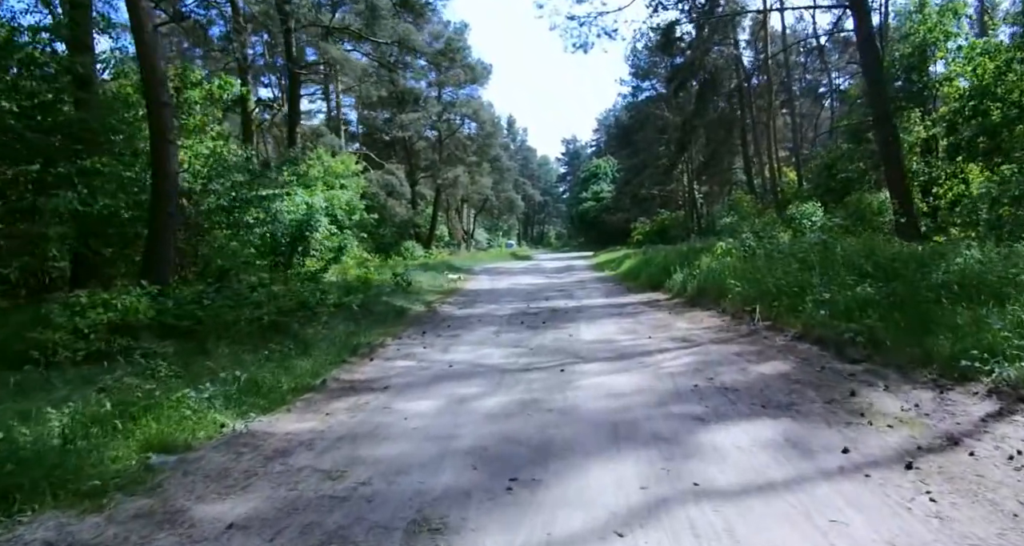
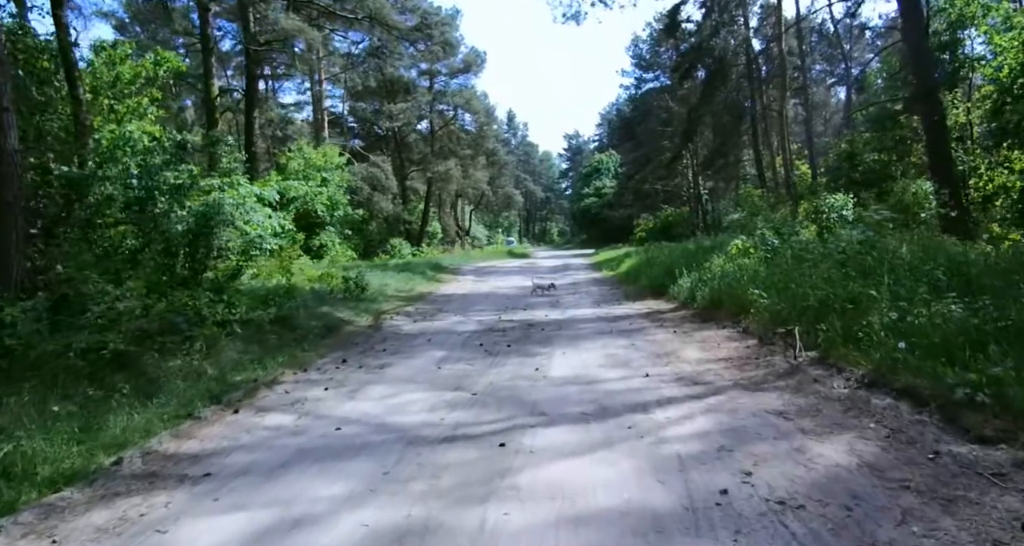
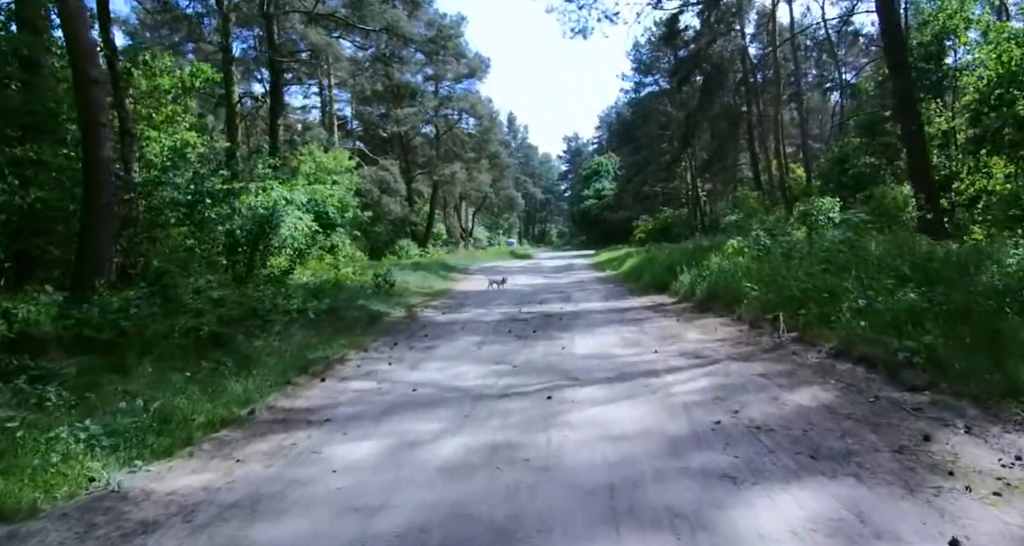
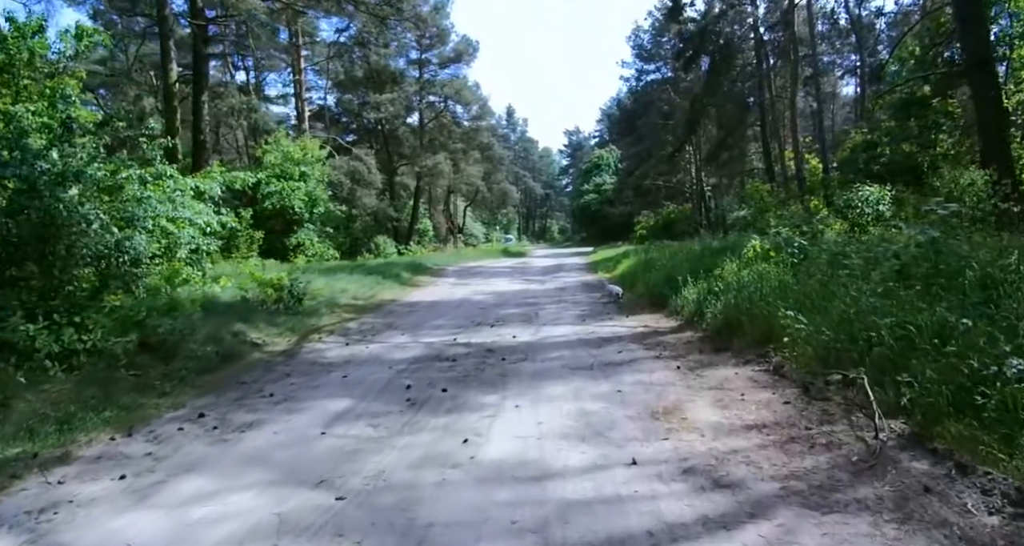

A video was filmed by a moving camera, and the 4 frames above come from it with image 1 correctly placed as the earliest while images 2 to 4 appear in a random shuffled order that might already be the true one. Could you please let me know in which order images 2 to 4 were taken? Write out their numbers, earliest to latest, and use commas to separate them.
3, 2, 4
